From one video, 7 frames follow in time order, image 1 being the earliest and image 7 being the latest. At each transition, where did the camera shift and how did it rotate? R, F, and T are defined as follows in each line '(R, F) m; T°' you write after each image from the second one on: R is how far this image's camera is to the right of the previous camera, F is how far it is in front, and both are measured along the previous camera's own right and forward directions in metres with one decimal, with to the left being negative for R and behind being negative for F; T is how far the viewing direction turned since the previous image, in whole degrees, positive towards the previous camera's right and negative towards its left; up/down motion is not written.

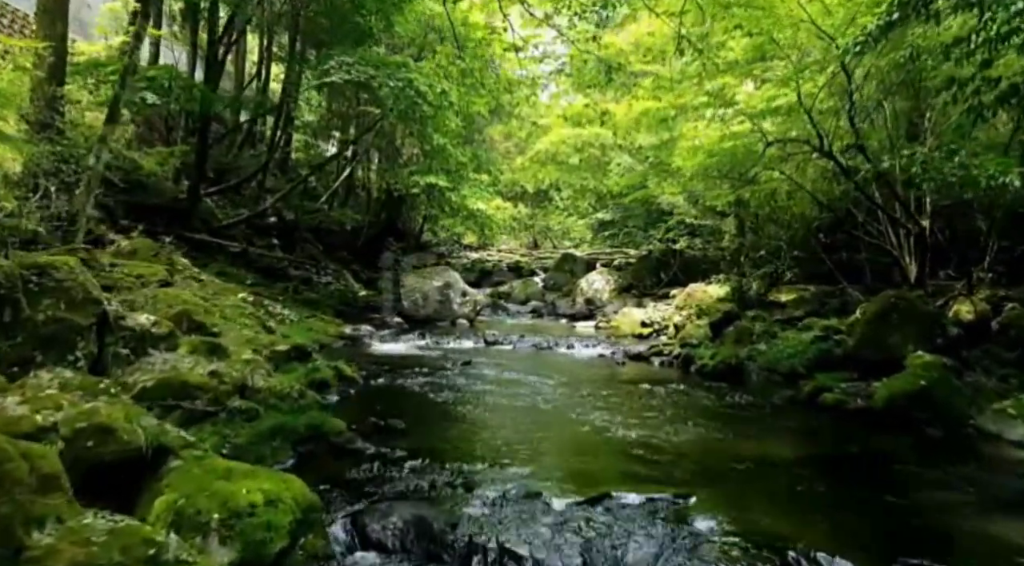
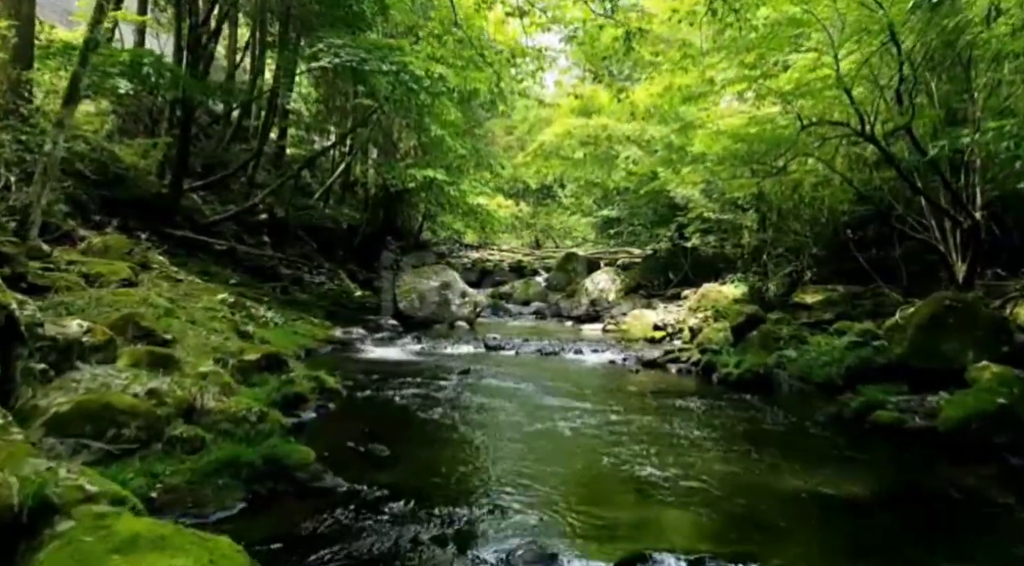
(0.0, +1.2) m; 0°
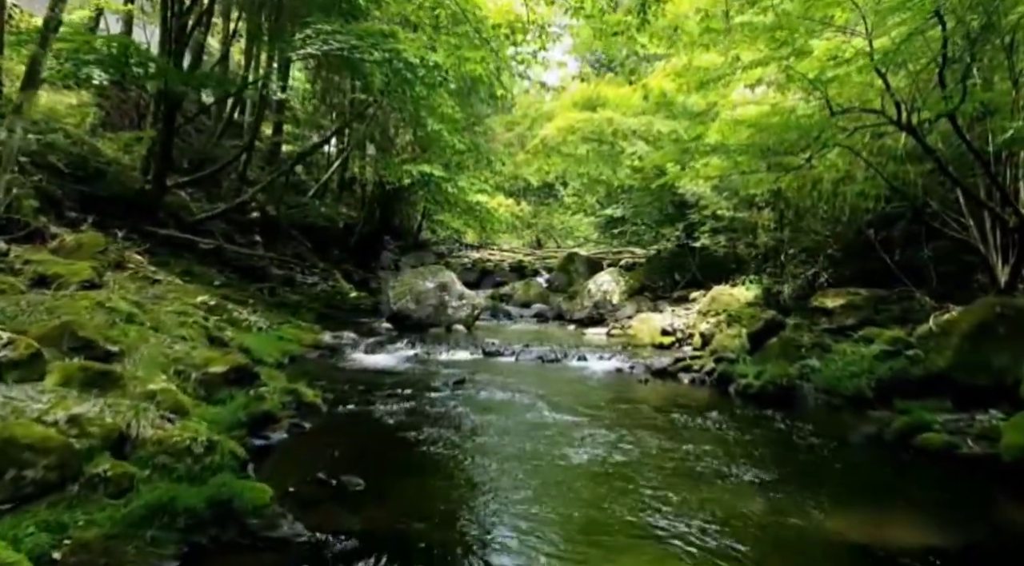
(0.0, +0.9) m; 0°
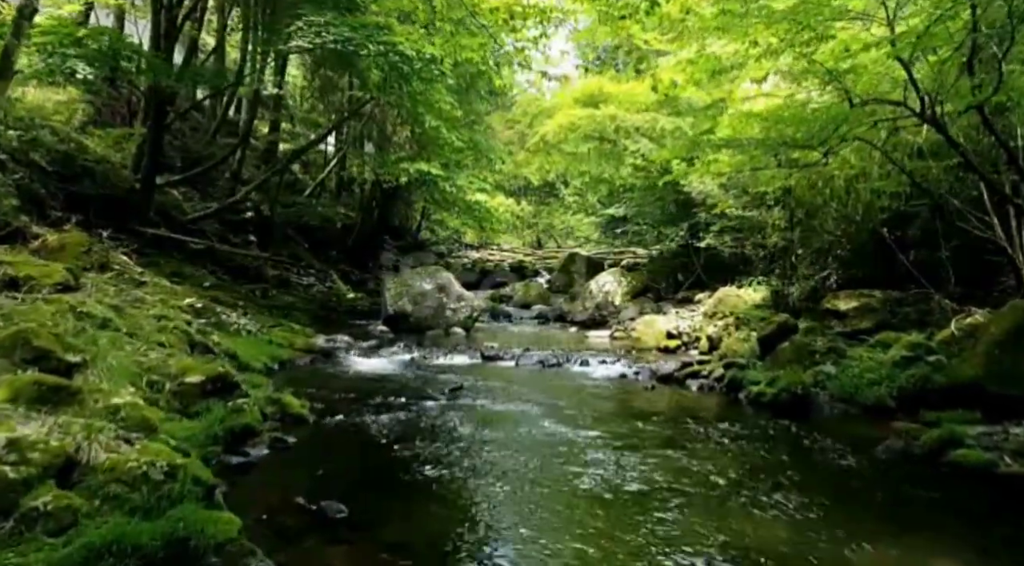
(0.0, +0.5) m; 0°
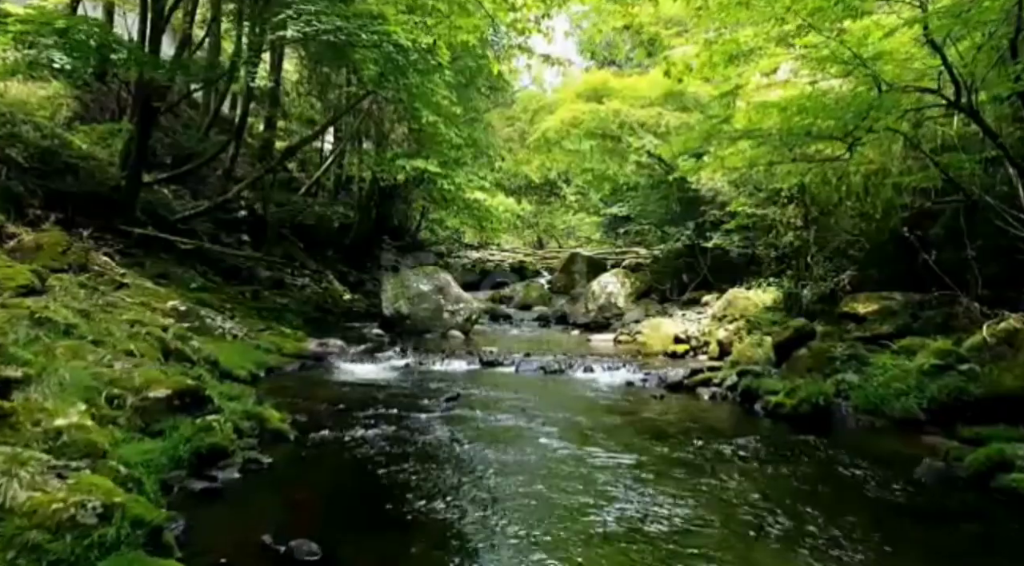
(0.0, +0.7) m; 0°
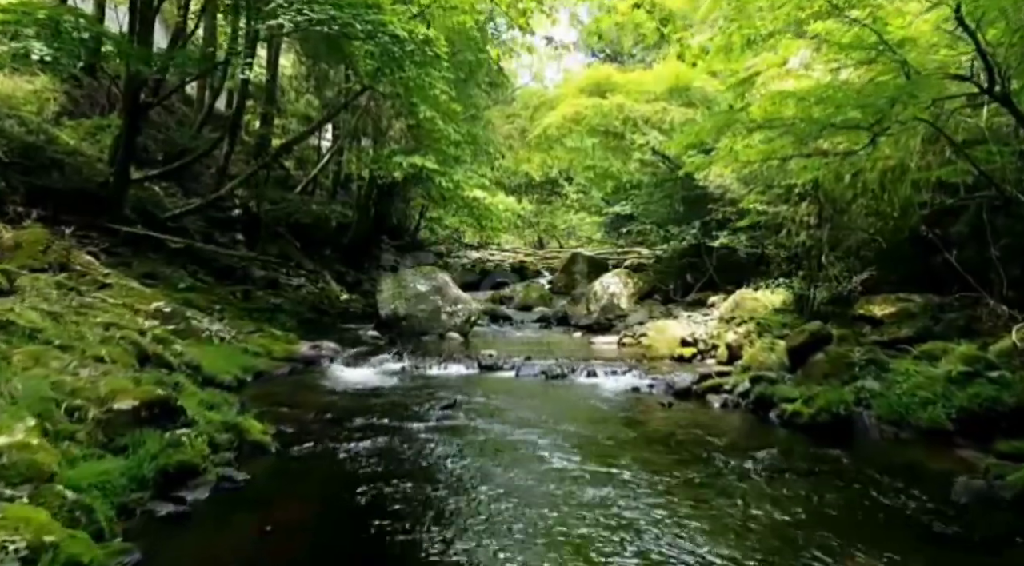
(0.0, +0.5) m; 0°
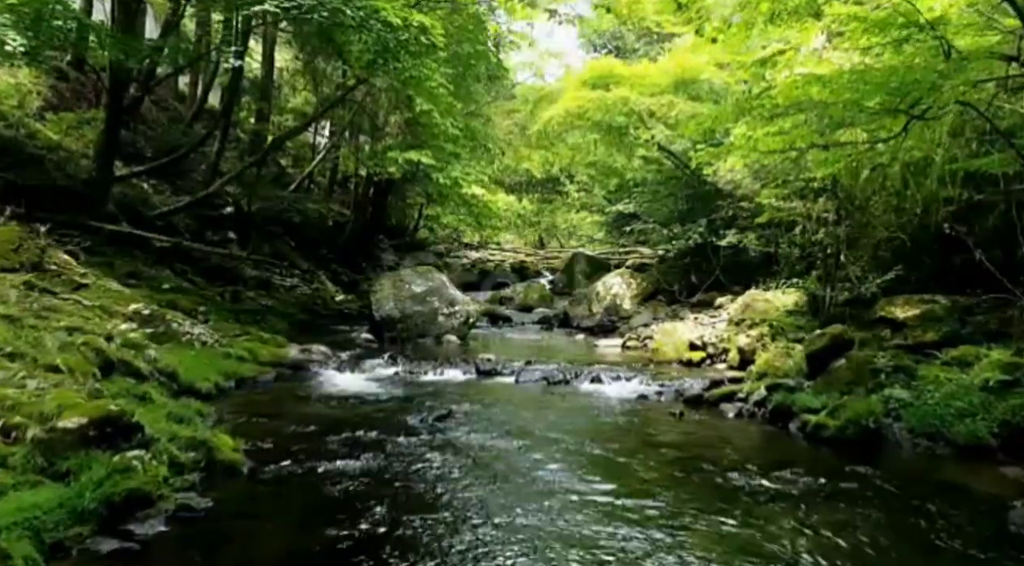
(0.0, +0.7) m; 0°
